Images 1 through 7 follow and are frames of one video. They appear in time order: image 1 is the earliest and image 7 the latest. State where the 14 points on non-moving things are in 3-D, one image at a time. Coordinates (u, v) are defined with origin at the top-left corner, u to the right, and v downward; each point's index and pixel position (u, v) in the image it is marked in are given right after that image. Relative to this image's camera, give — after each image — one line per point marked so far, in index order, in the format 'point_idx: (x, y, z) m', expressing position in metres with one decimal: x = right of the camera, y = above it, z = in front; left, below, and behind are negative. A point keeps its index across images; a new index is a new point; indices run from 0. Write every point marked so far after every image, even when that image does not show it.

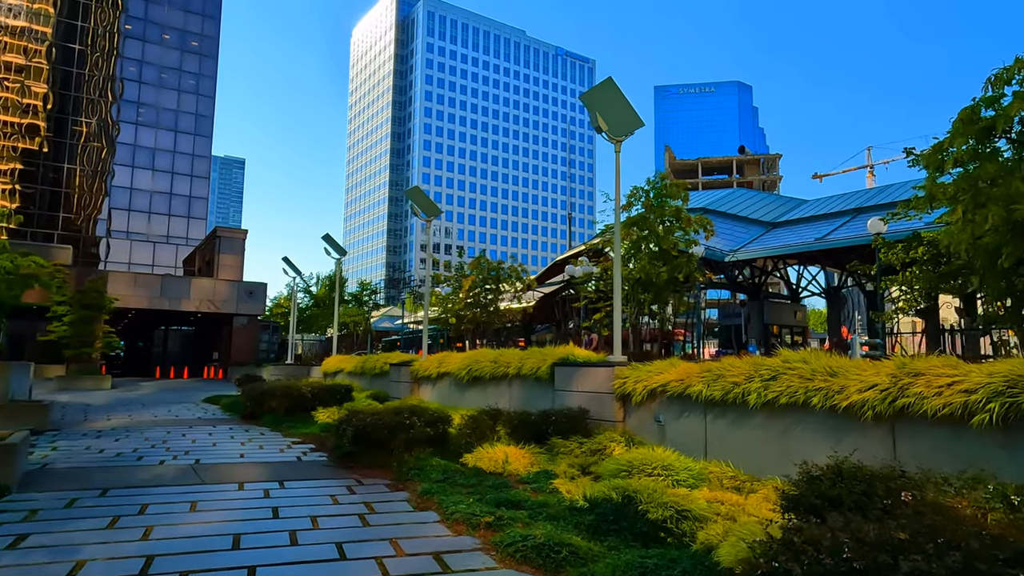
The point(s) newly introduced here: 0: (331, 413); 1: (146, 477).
0: (-3.4, -2.4, +12.4) m
1: (-3.9, -2.0, +7.1) m
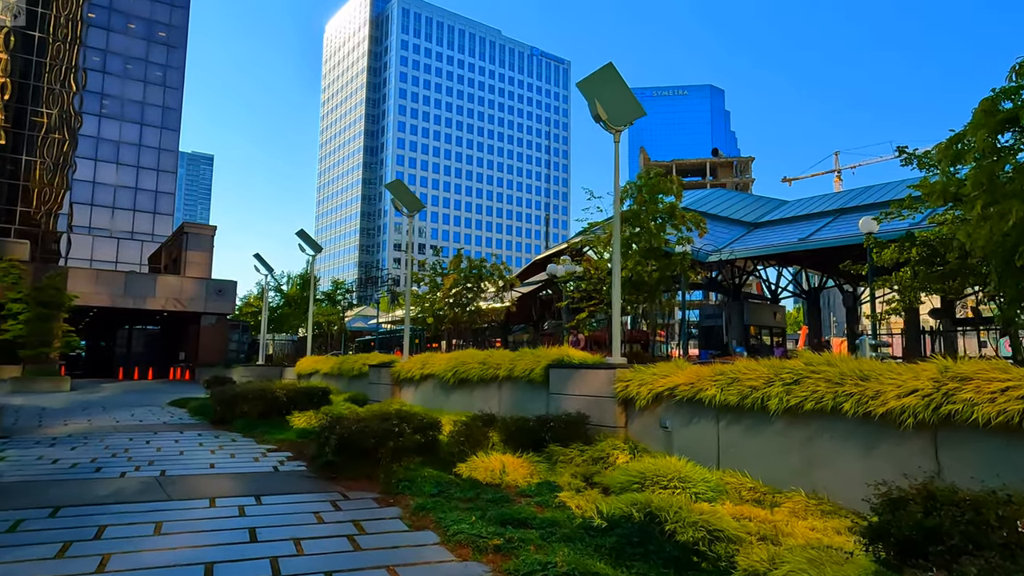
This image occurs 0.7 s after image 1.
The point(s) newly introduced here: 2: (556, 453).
0: (-3.6, -2.4, +11.7) m
1: (-3.9, -2.0, +6.4) m
2: (+0.5, -1.9, +7.6) m
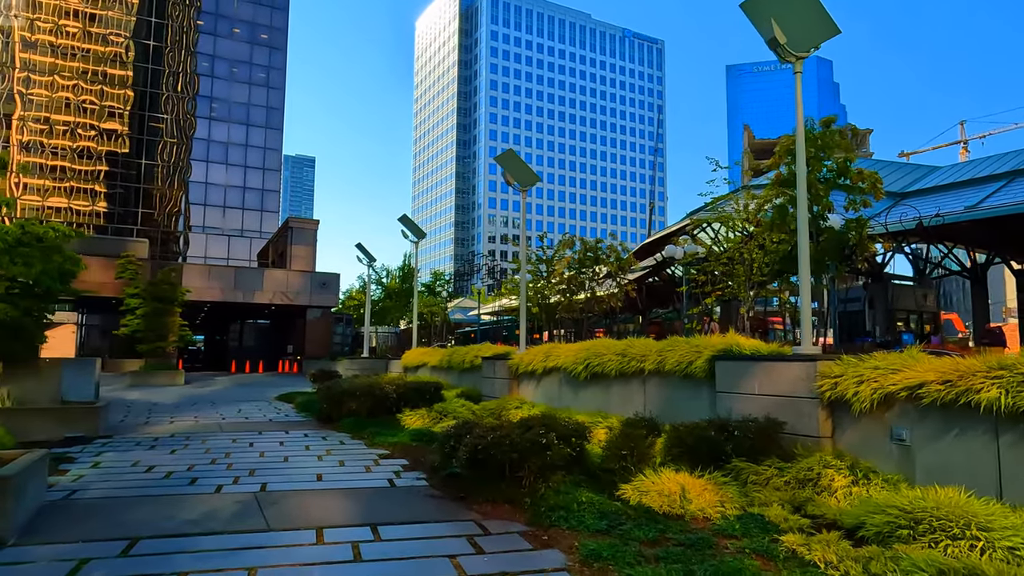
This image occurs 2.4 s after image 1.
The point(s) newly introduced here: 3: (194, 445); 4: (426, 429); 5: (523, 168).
0: (-1.4, -2.1, +10.4) m
1: (-2.5, -1.8, +5.2) m
2: (+2.1, -1.6, +5.8) m
3: (-4.2, -2.1, +8.9) m
4: (-1.3, -2.1, +9.8) m
5: (+0.2, +2.3, +12.9) m
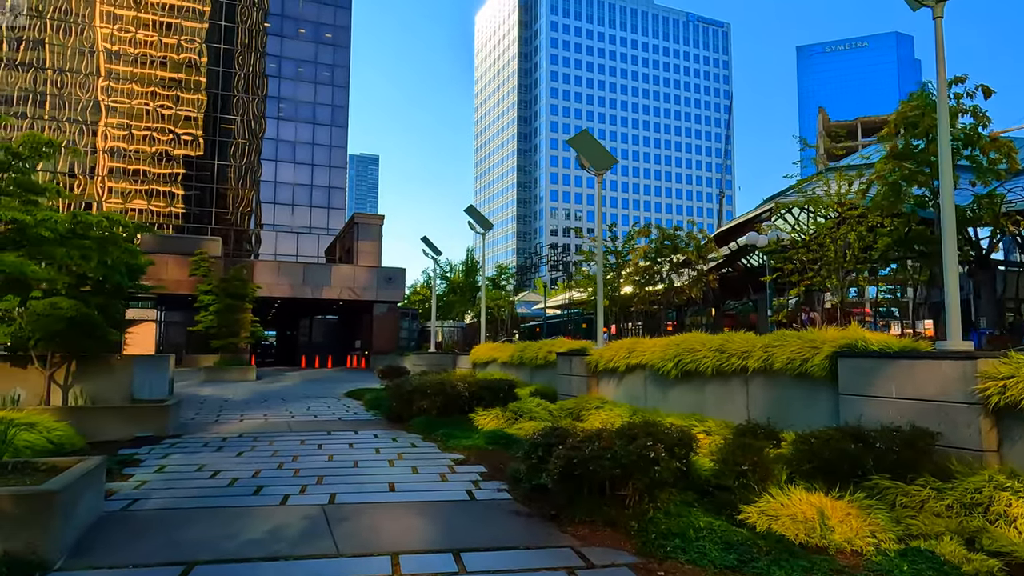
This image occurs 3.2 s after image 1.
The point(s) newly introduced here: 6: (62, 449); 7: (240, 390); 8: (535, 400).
0: (-0.2, -2.0, +9.7) m
1: (-1.8, -1.7, +4.6) m
2: (+2.8, -1.5, +4.9) m
3: (-3.2, -2.0, +8.5) m
4: (-0.1, -2.0, +9.1) m
5: (+1.6, +2.5, +12.1) m
6: (-5.3, -1.9, +7.8) m
7: (-7.0, -2.6, +17.2) m
8: (+0.4, -1.9, +11.1) m
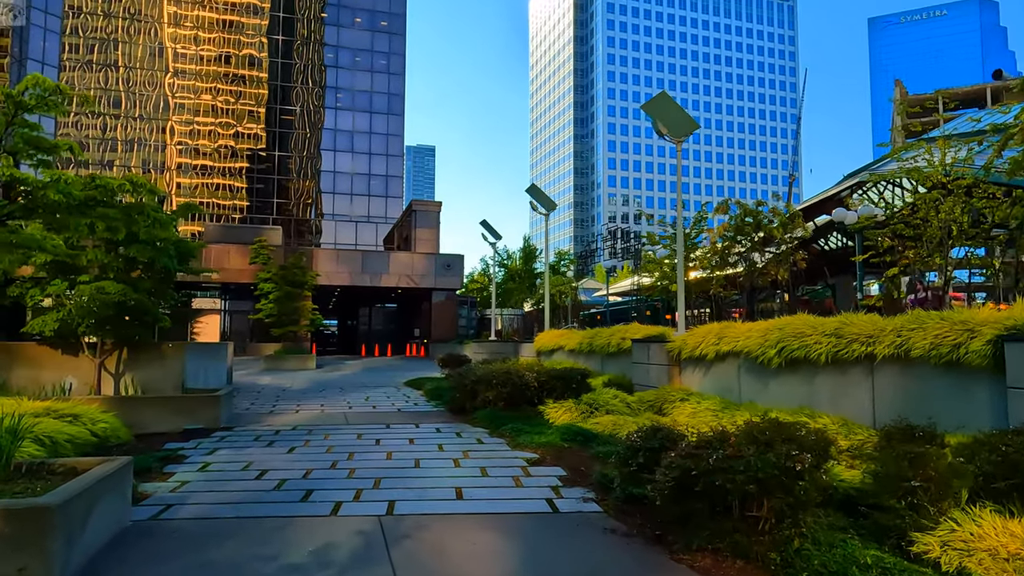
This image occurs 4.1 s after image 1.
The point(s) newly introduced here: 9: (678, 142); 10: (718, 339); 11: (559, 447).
0: (+0.8, -1.7, +8.7) m
1: (-1.2, -1.6, +3.8) m
2: (+3.4, -1.3, +3.6) m
3: (-2.3, -1.8, +7.7) m
4: (+0.8, -1.7, +8.2) m
5: (+2.7, +2.8, +10.8) m
6: (-4.5, -1.7, +7.3) m
7: (-5.4, -2.3, +16.8) m
8: (+1.5, -1.6, +10.0) m
9: (+2.8, +2.5, +11.0) m
10: (+2.8, -0.7, +9.1) m
11: (+0.5, -1.7, +7.4) m
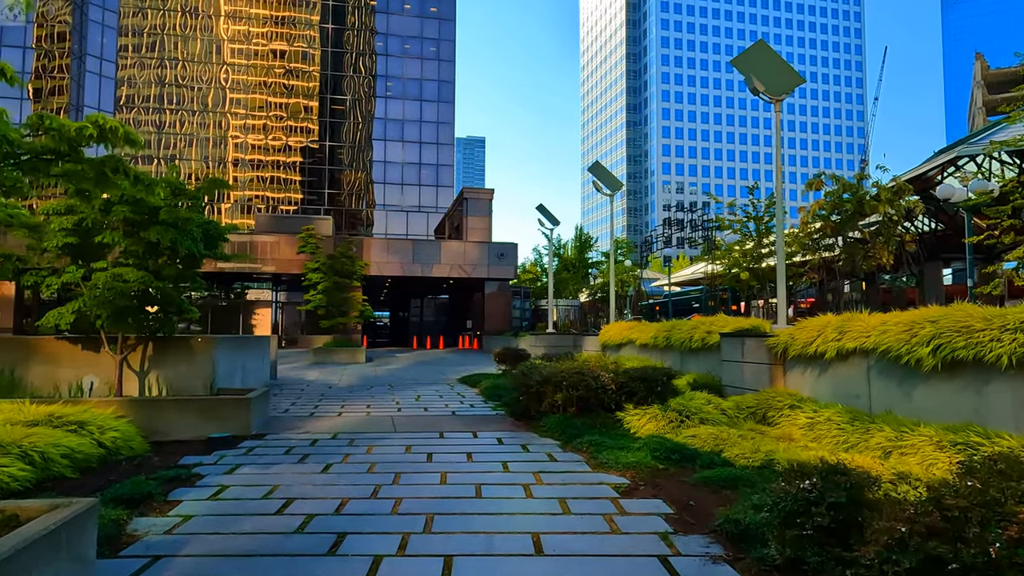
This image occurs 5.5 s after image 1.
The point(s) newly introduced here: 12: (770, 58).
0: (+1.6, -1.5, +7.3) m
1: (-0.8, -1.5, +2.5) m
2: (+3.8, -1.2, +2.0) m
3: (-1.5, -1.6, +6.5) m
4: (+1.6, -1.5, +6.7) m
5: (+3.7, +3.0, +9.2) m
6: (-3.7, -1.6, +6.2) m
7: (-3.9, -2.0, +15.8) m
8: (+2.4, -1.4, +8.5) m
9: (+3.8, +2.7, +9.3) m
10: (+3.6, -0.5, +7.5) m
11: (+1.2, -1.6, +5.9) m
12: (+3.5, +3.2, +9.3) m
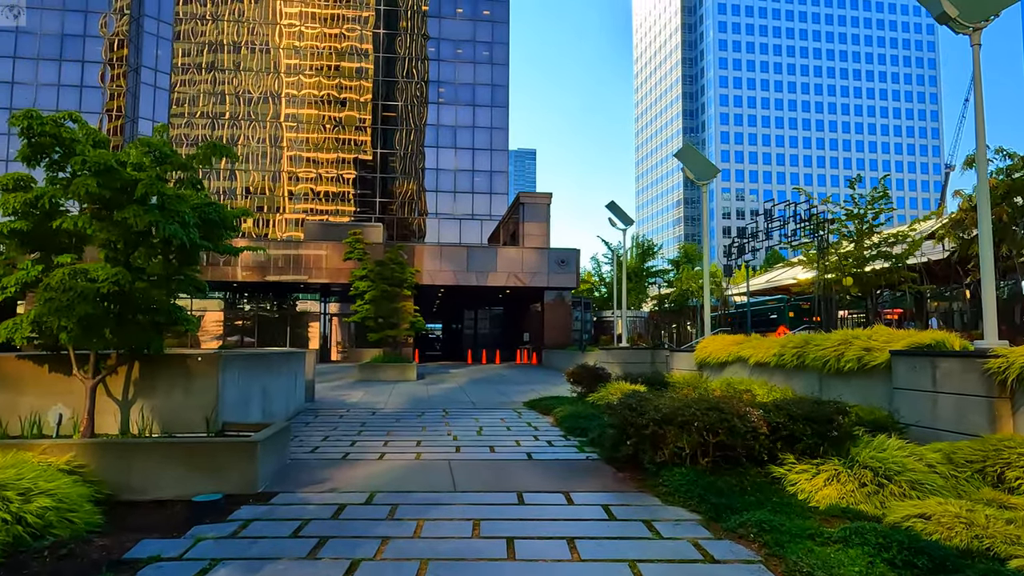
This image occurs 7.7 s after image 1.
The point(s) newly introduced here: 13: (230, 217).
0: (+2.5, -1.5, +4.8) m
1: (-0.3, -1.4, +0.2) m
2: (+4.2, -1.0, -0.7) m
3: (-0.7, -1.6, +4.2) m
4: (+2.4, -1.5, +4.2) m
5: (+4.6, +3.0, +6.6) m
6: (-2.9, -1.6, +4.1) m
7: (-2.4, -2.2, +13.6) m
8: (+3.4, -1.4, +5.9) m
9: (+4.8, +2.7, +6.7) m
10: (+4.5, -0.5, +4.8) m
11: (+2.0, -1.5, +3.4) m
12: (+4.5, +3.2, +6.7) m
13: (-2.9, +0.7, +6.8) m
